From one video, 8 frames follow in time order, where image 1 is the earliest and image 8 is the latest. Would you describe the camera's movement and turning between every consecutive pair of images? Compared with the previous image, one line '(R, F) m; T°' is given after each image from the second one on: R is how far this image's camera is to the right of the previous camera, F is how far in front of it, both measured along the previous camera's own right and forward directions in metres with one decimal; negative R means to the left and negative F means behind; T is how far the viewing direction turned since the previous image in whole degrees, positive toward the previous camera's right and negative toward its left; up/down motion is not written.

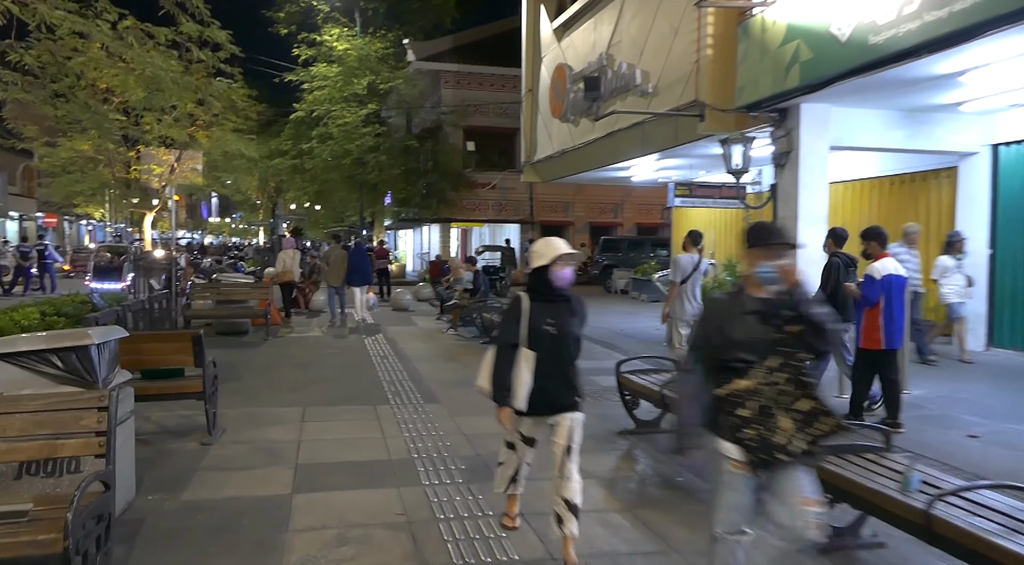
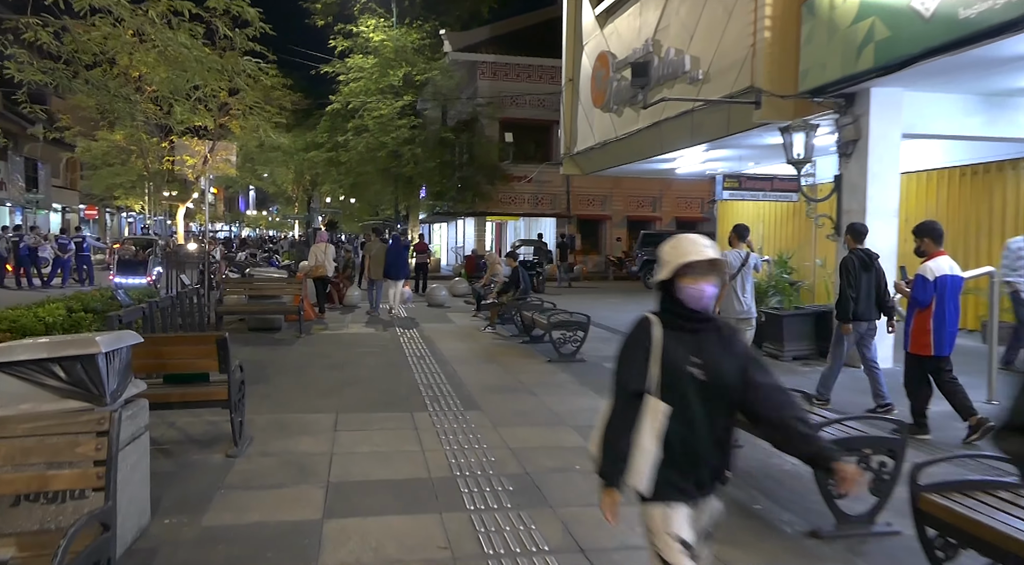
(-0.2, +0.5) m; -3°
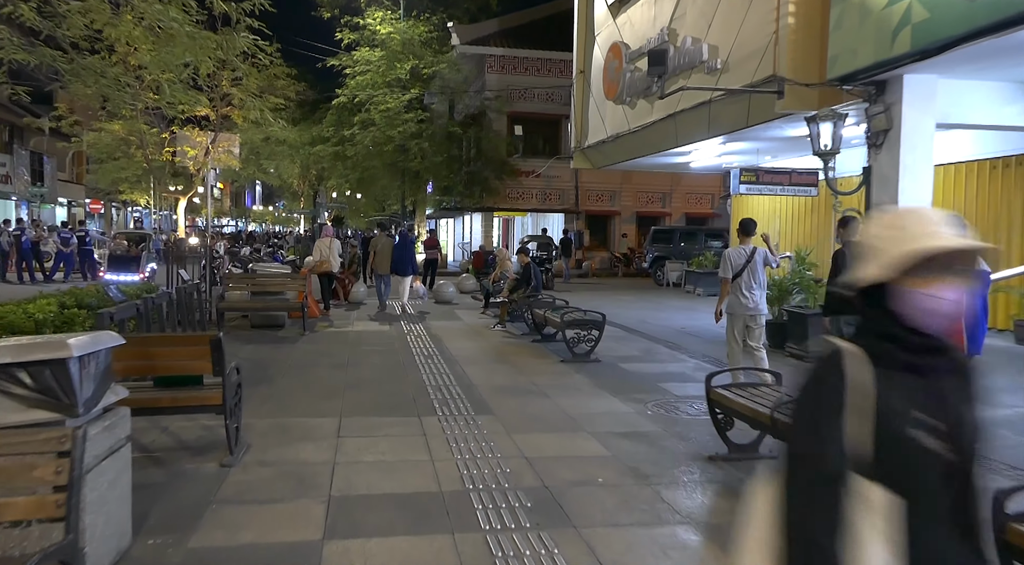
(-0.1, +0.4) m; -1°
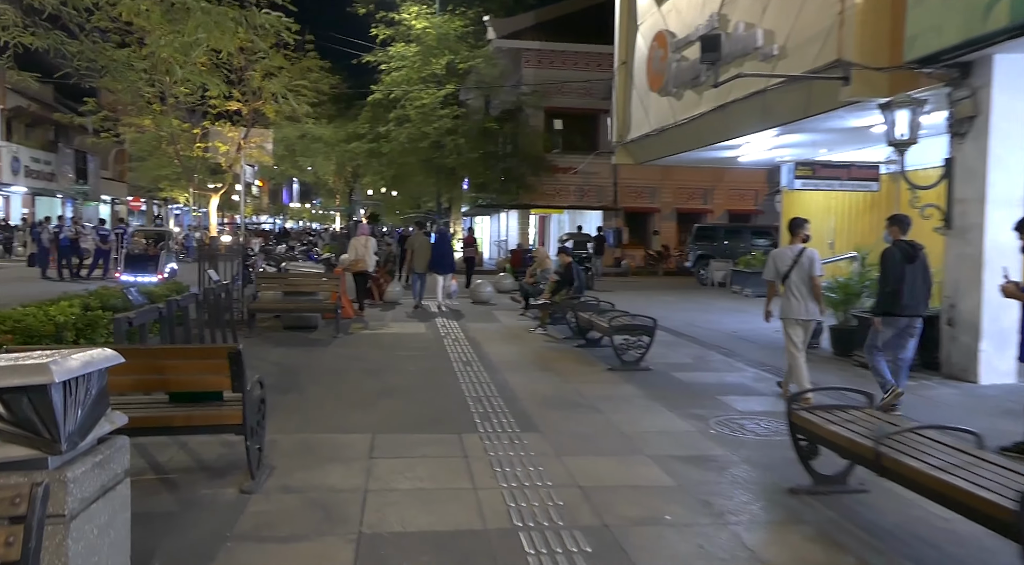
(-0.1, +0.6) m; -3°
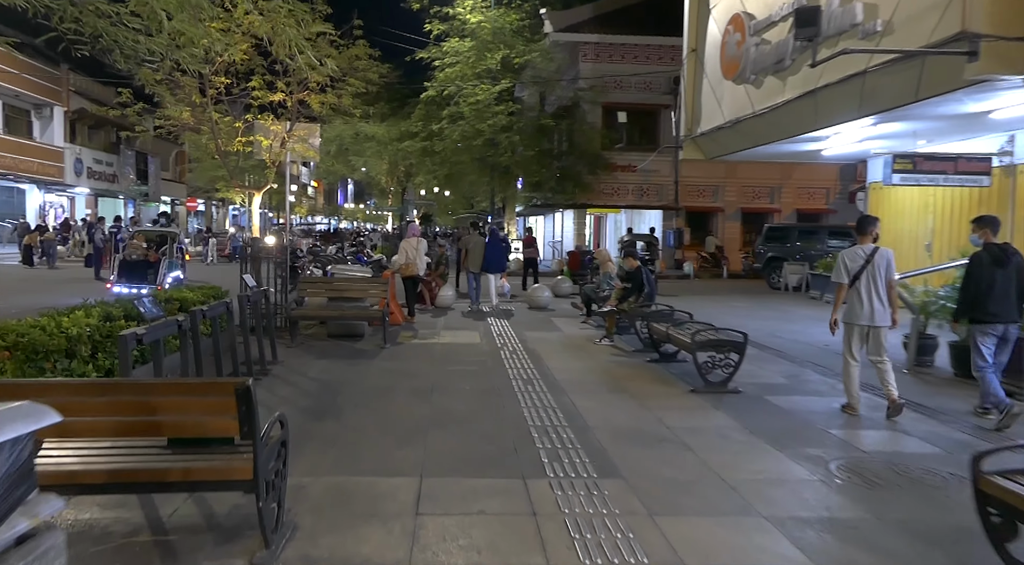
(-0.2, +1.0) m; -4°
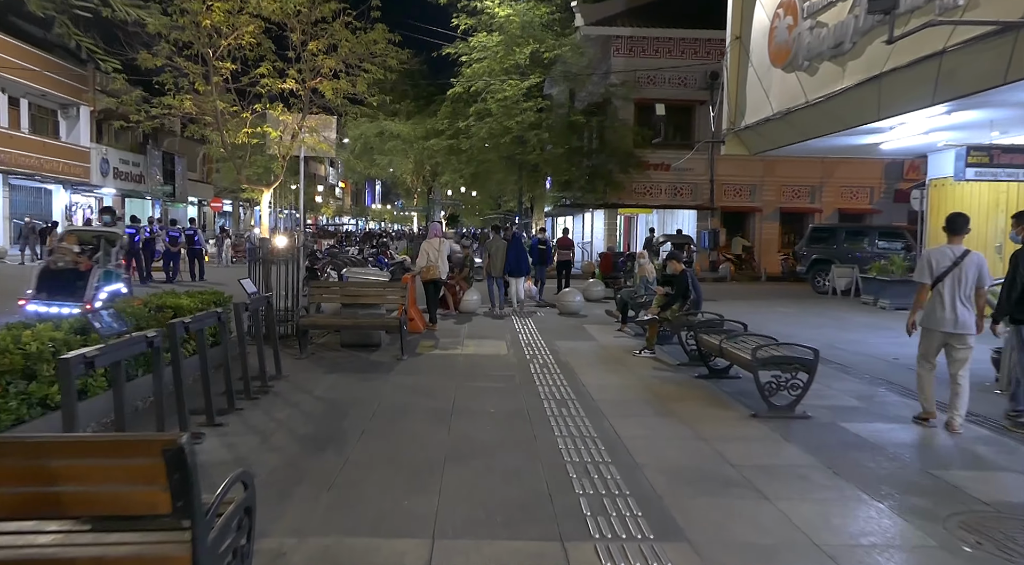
(0.0, +1.0) m; -2°
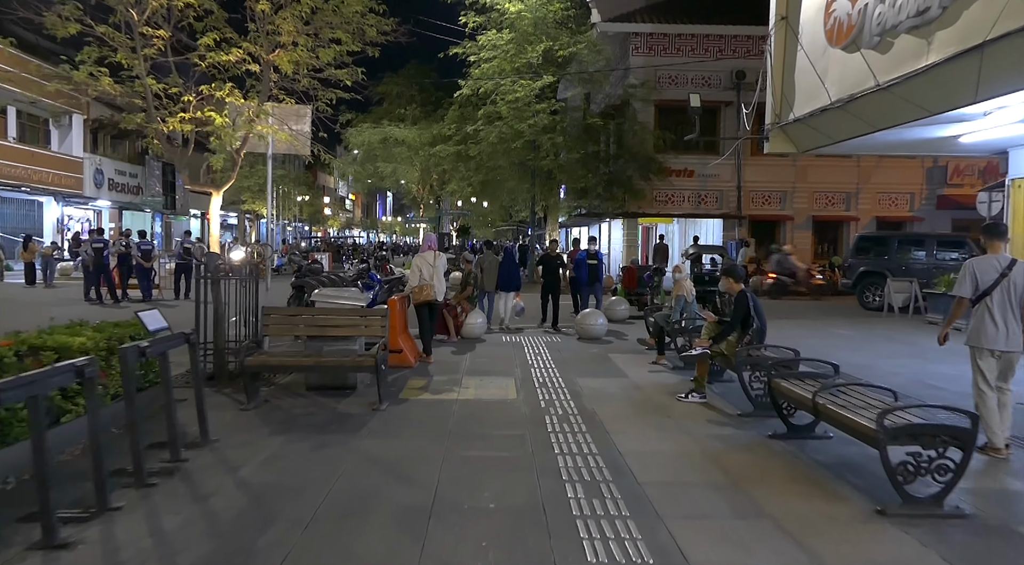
(0.0, +2.0) m; -1°
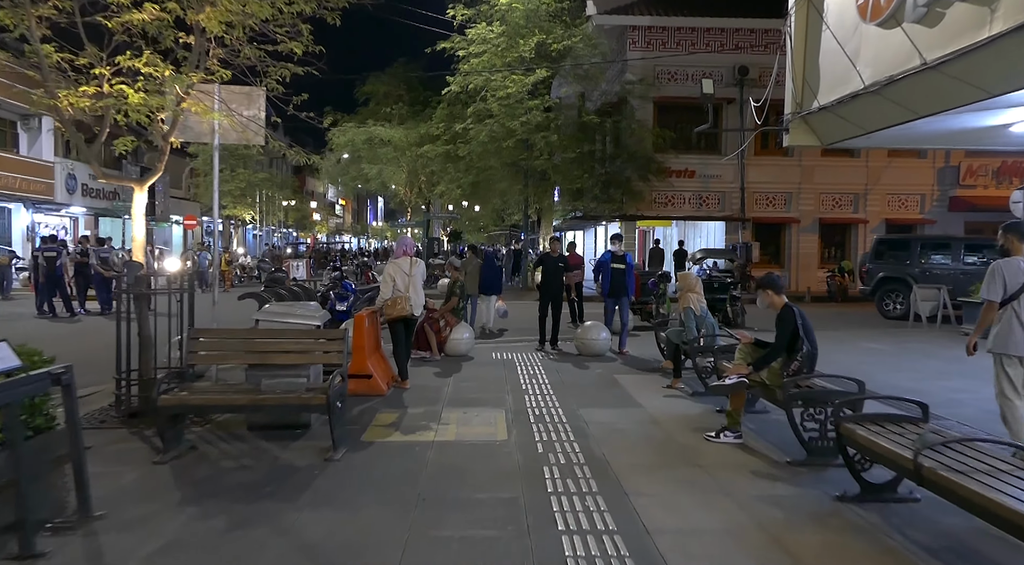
(0.0, +1.4) m; +1°
